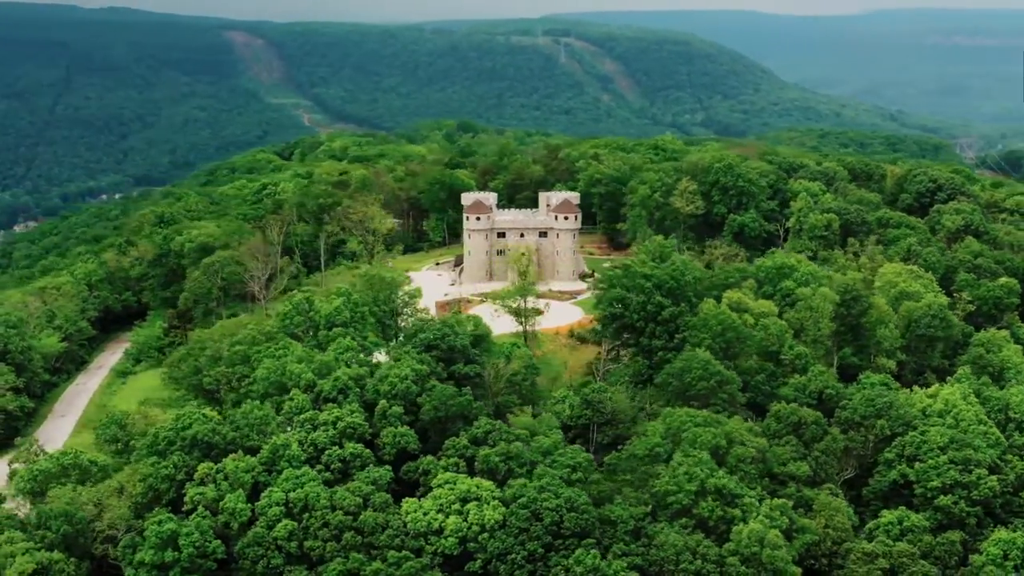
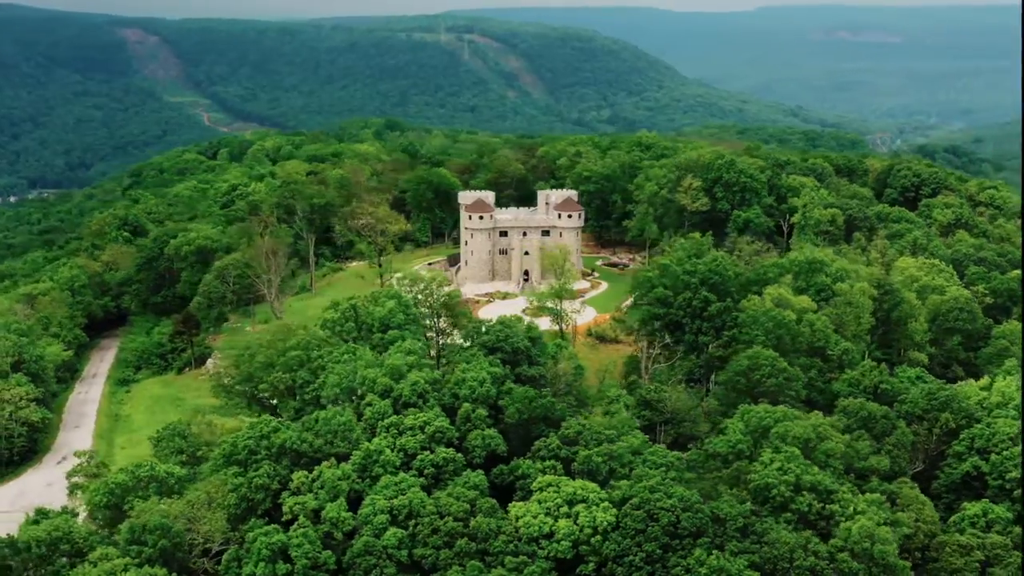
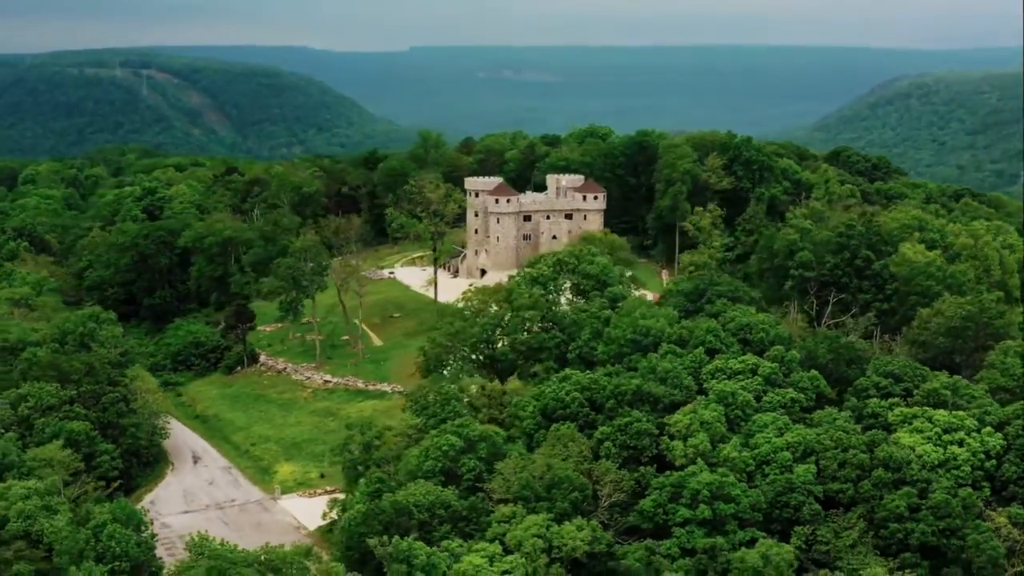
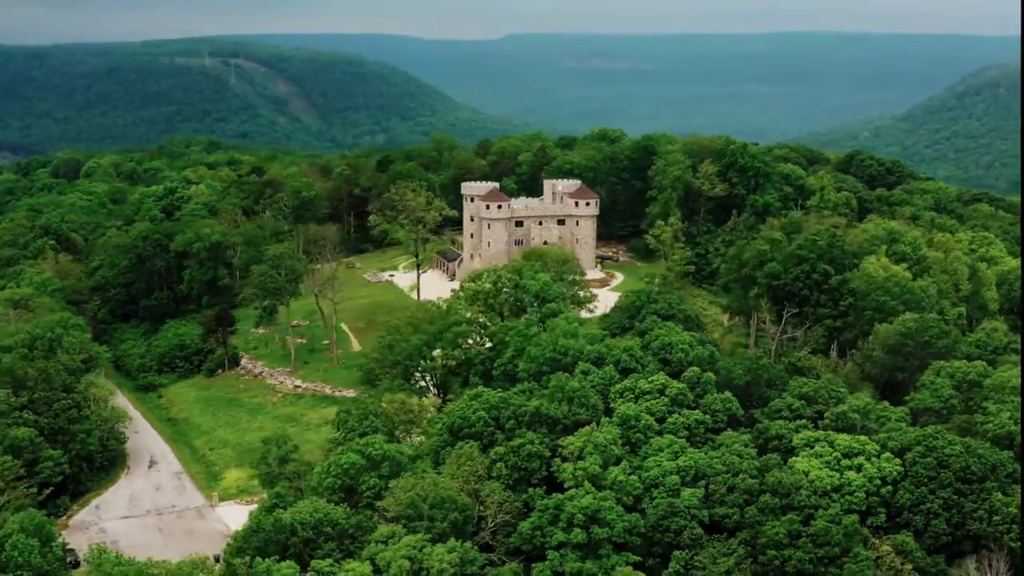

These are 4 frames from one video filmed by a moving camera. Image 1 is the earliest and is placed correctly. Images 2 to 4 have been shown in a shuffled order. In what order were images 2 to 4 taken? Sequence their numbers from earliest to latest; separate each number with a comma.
2, 4, 3
